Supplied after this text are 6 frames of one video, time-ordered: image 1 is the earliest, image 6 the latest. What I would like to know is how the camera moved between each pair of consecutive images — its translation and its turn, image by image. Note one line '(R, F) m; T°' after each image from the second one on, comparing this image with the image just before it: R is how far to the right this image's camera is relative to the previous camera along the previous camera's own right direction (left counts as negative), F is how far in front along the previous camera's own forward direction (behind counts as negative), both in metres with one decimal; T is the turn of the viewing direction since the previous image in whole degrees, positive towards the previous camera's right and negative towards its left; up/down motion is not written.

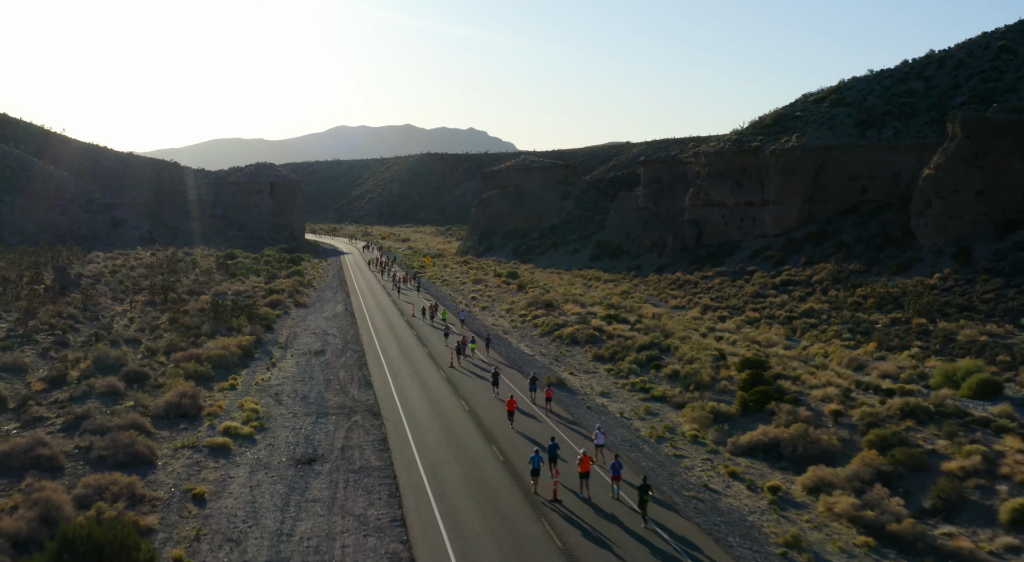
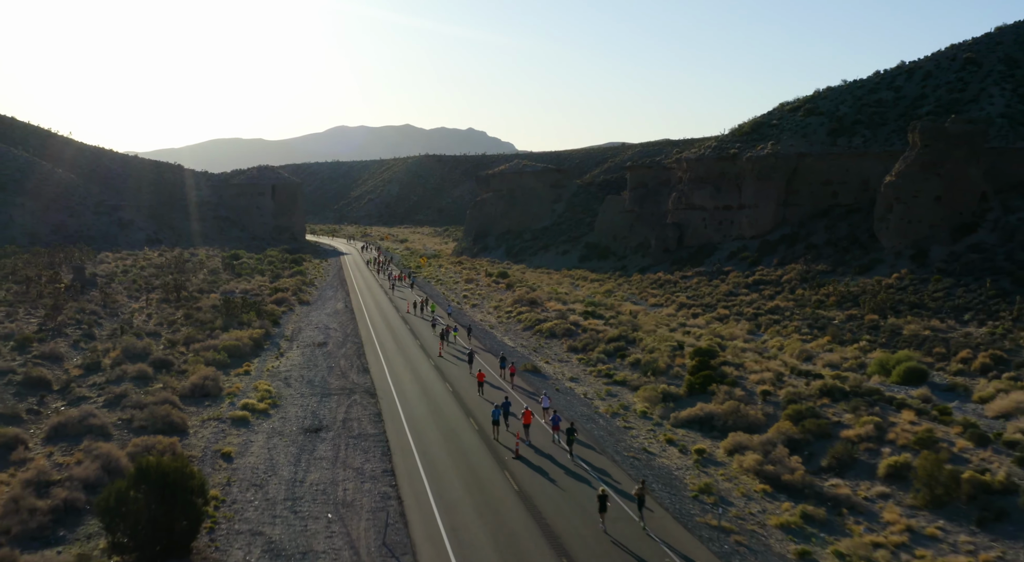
(+0.6, -2.8) m; 0°
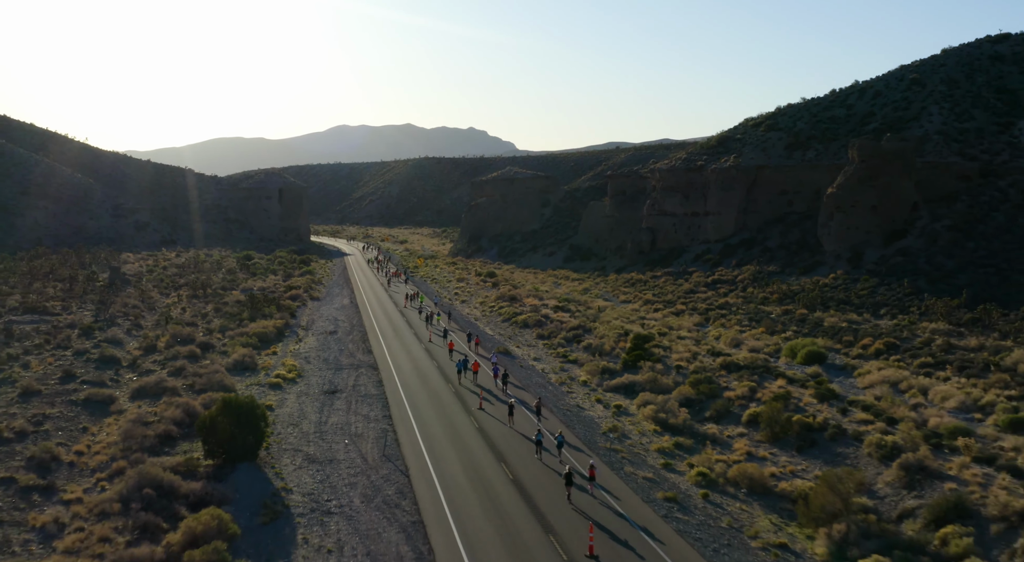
(+1.1, -5.6) m; 0°
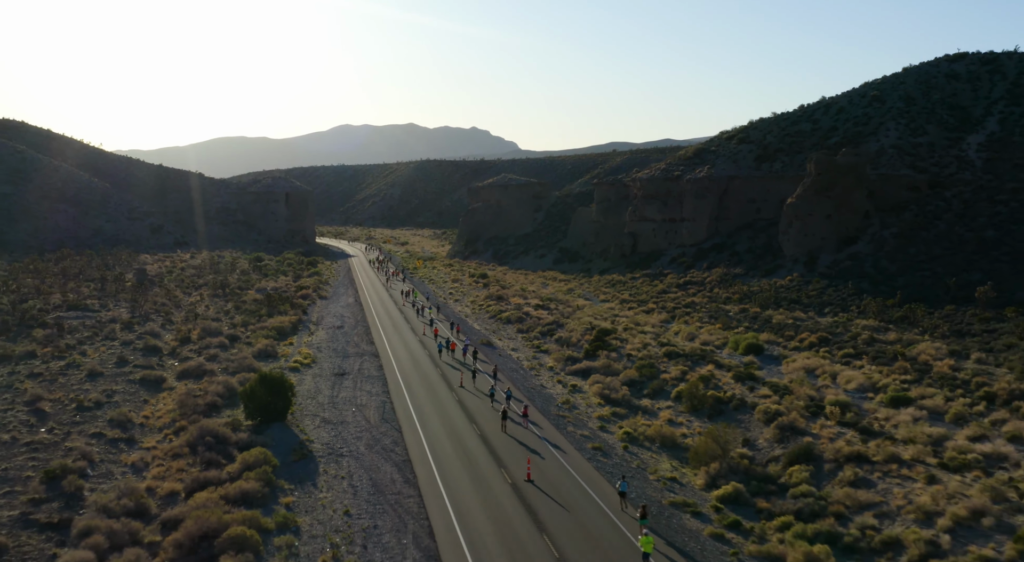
(+1.0, -5.0) m; 0°
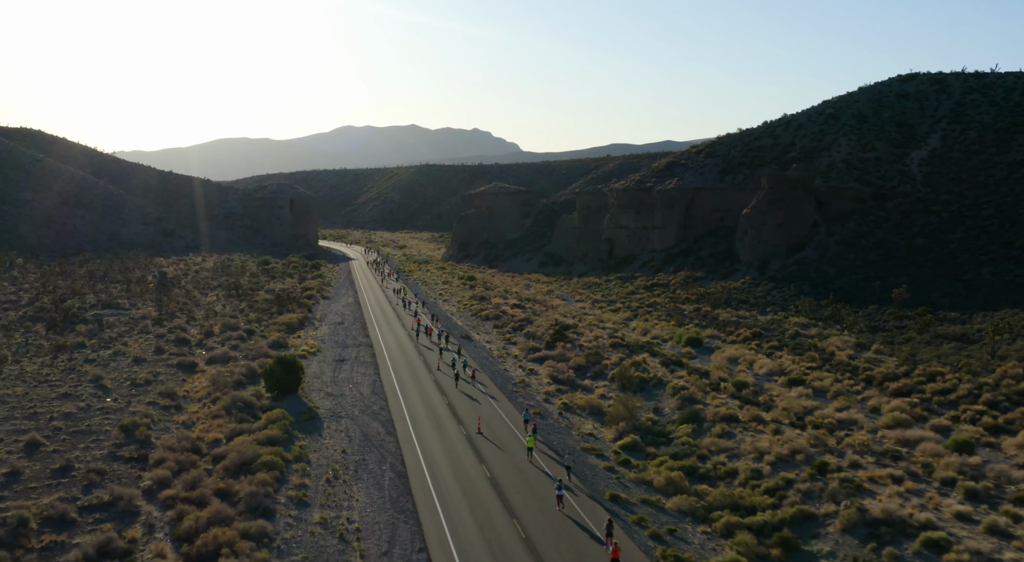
(+1.6, -5.9) m; 0°
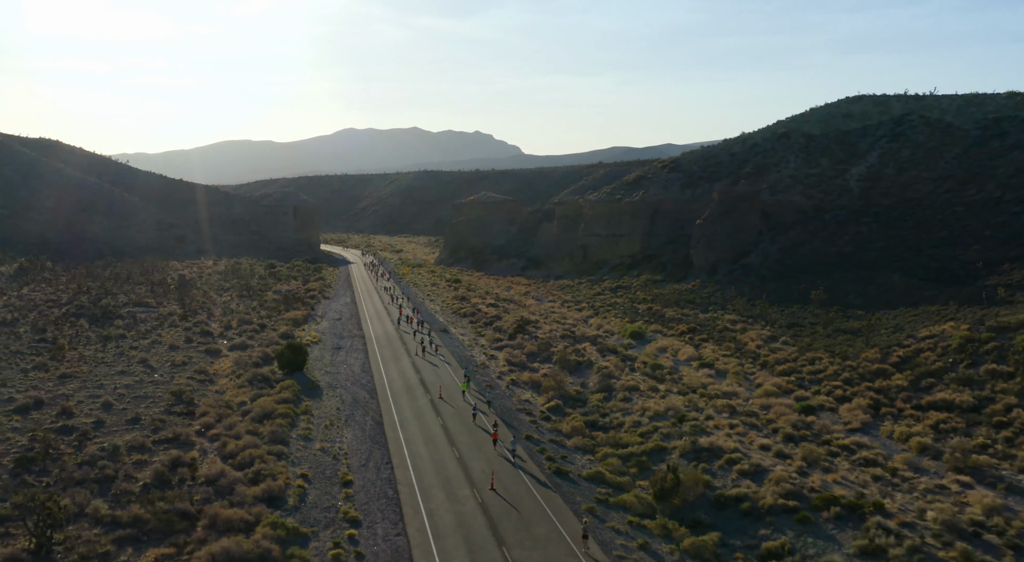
(+2.2, -7.5) m; 0°
